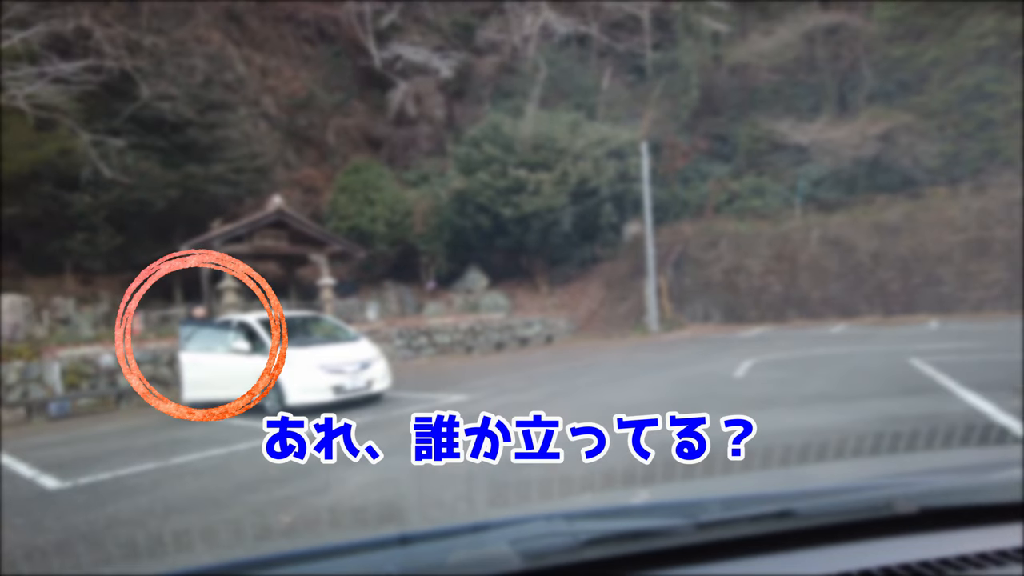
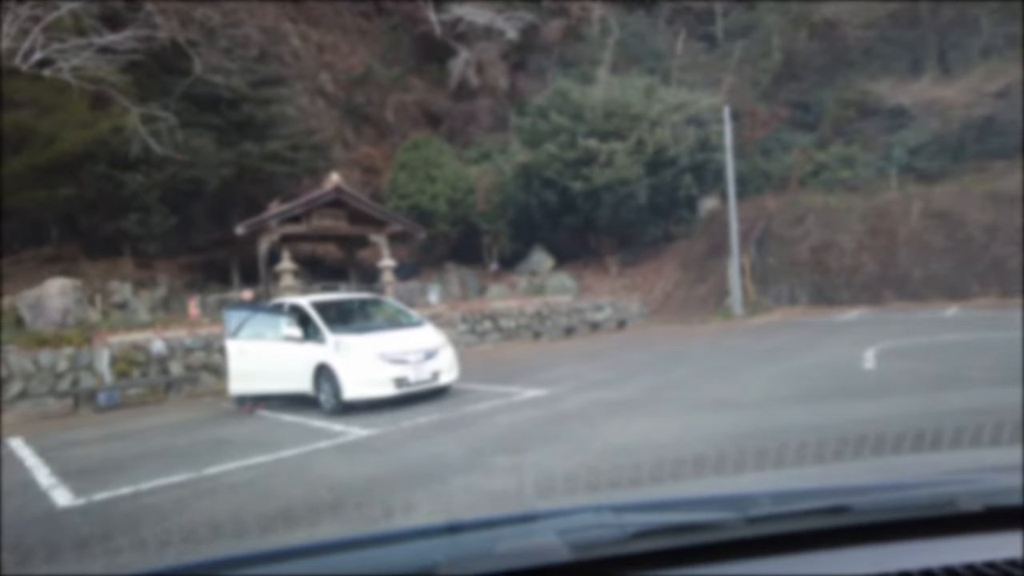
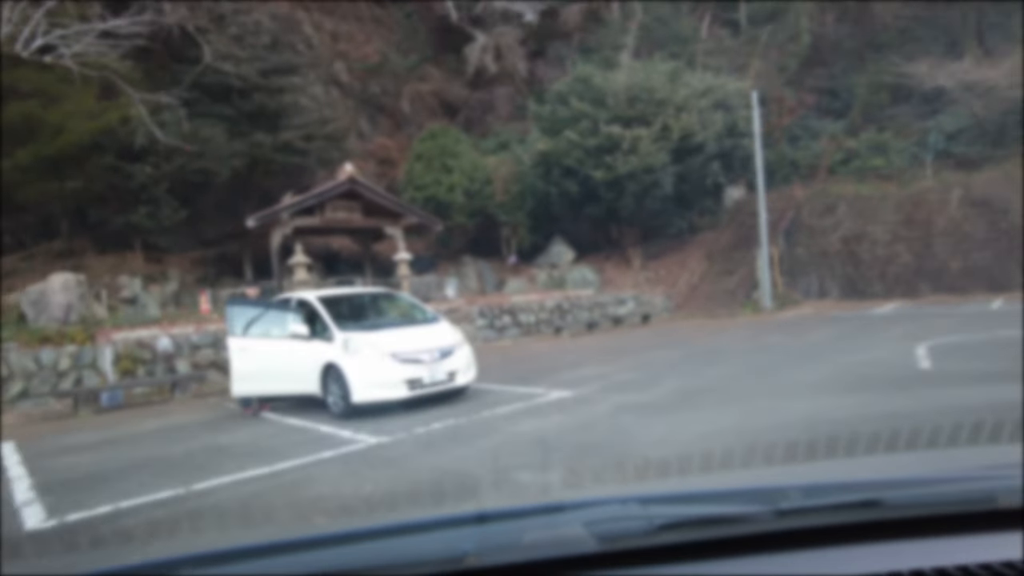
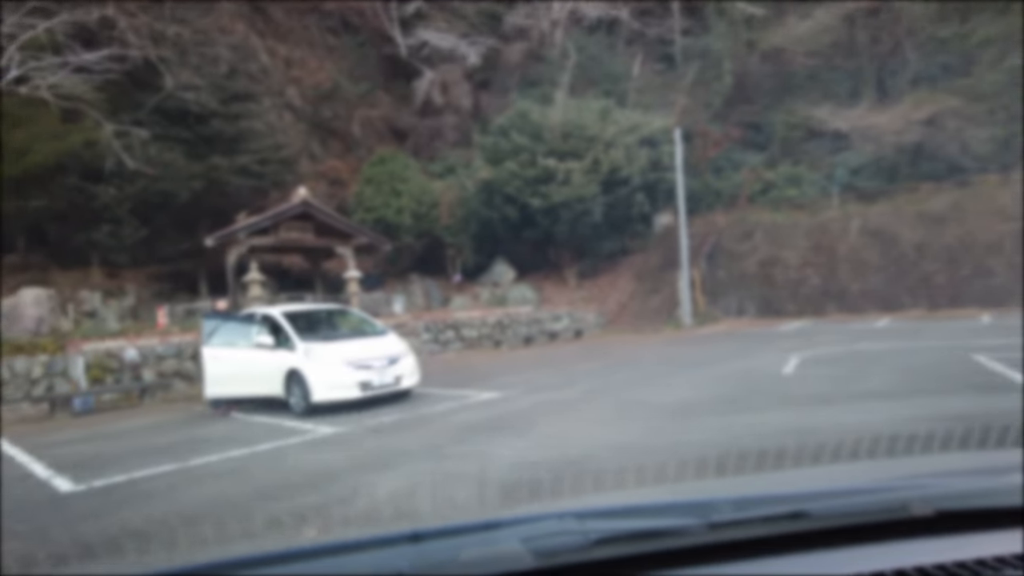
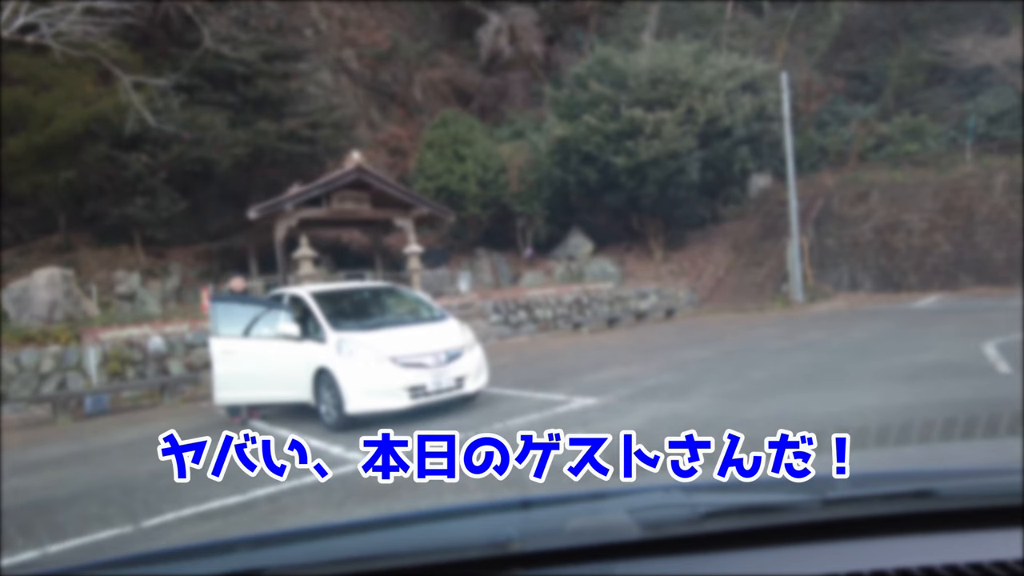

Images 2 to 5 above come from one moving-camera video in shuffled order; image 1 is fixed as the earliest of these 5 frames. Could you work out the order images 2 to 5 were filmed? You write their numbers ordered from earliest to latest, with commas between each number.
4, 2, 3, 5
